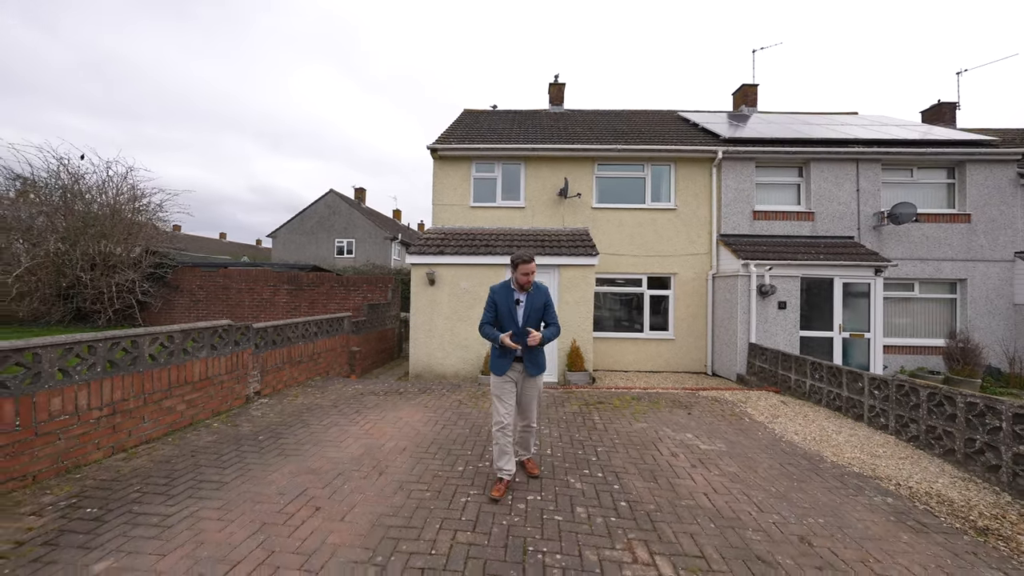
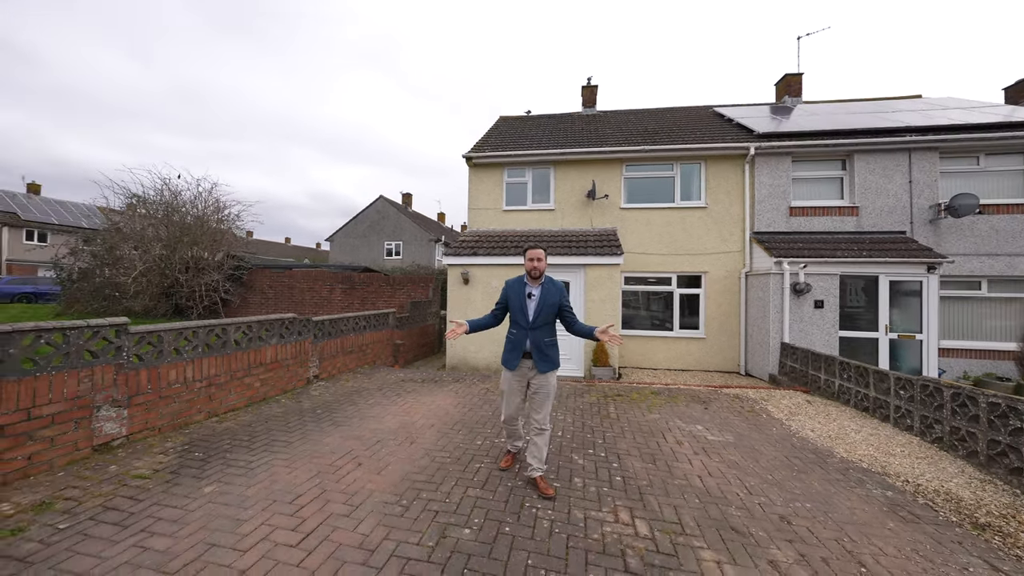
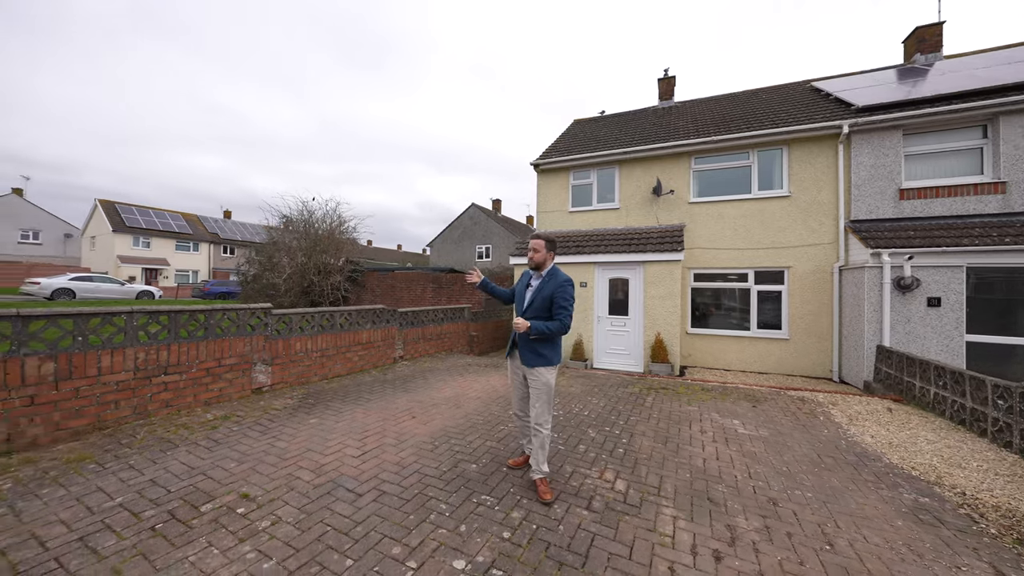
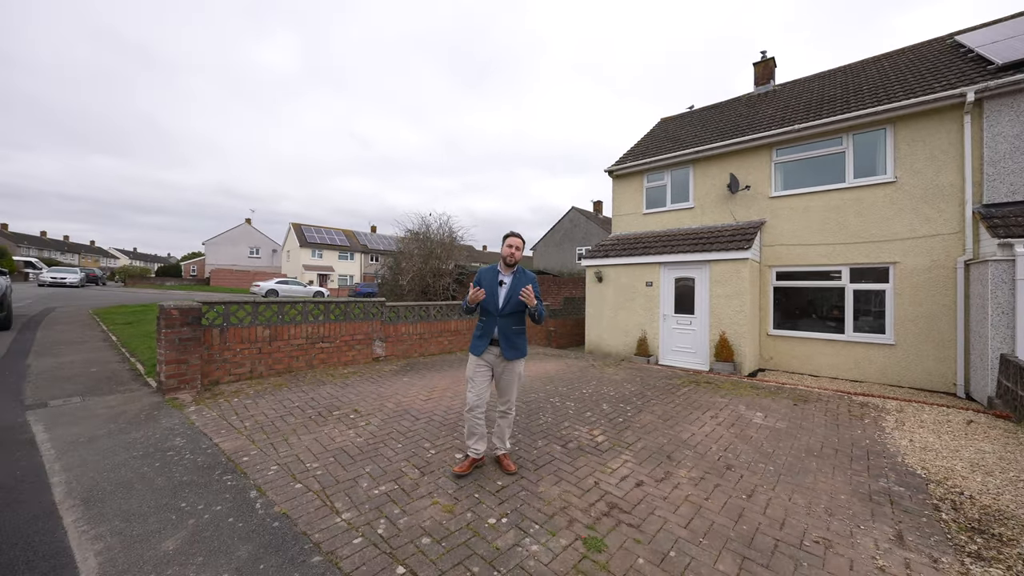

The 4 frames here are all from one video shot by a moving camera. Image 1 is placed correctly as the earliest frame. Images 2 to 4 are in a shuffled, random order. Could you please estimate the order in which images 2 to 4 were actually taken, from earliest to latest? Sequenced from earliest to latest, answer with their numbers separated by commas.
2, 3, 4
